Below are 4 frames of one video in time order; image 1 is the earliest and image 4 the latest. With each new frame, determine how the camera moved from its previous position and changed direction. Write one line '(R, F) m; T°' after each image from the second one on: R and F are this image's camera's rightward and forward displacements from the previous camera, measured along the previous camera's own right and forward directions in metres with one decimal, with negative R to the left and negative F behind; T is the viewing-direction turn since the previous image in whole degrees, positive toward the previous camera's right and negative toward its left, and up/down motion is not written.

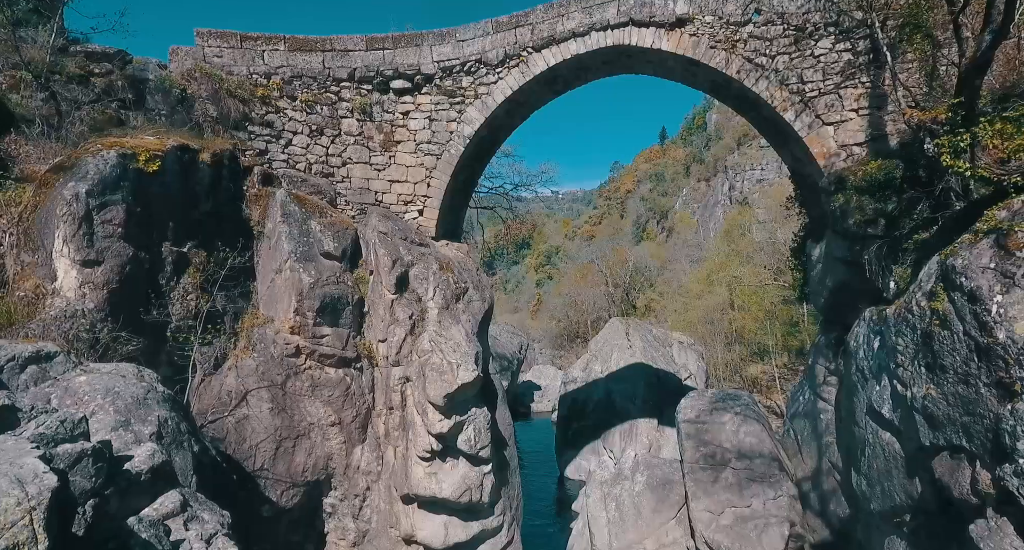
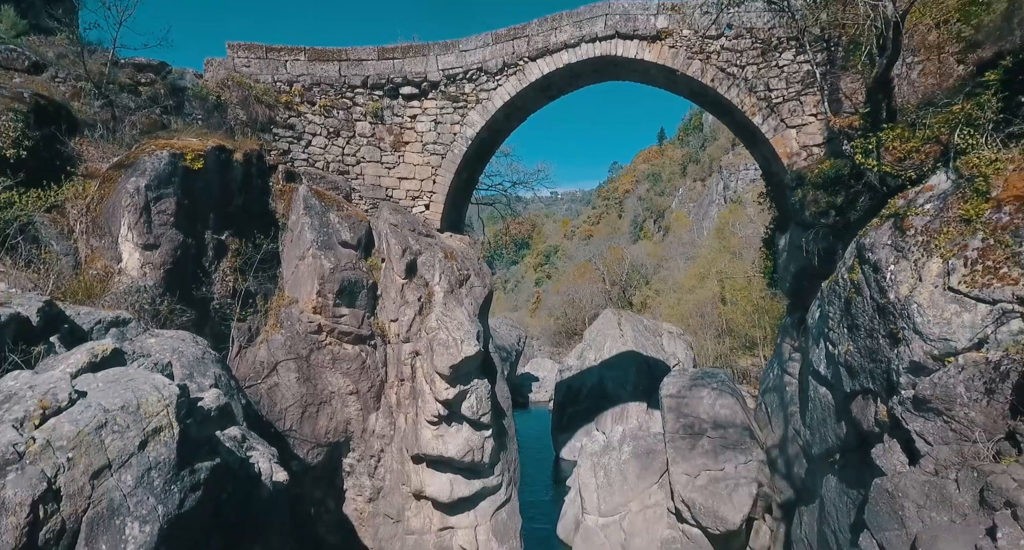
(0.0, -0.8) m; 0°
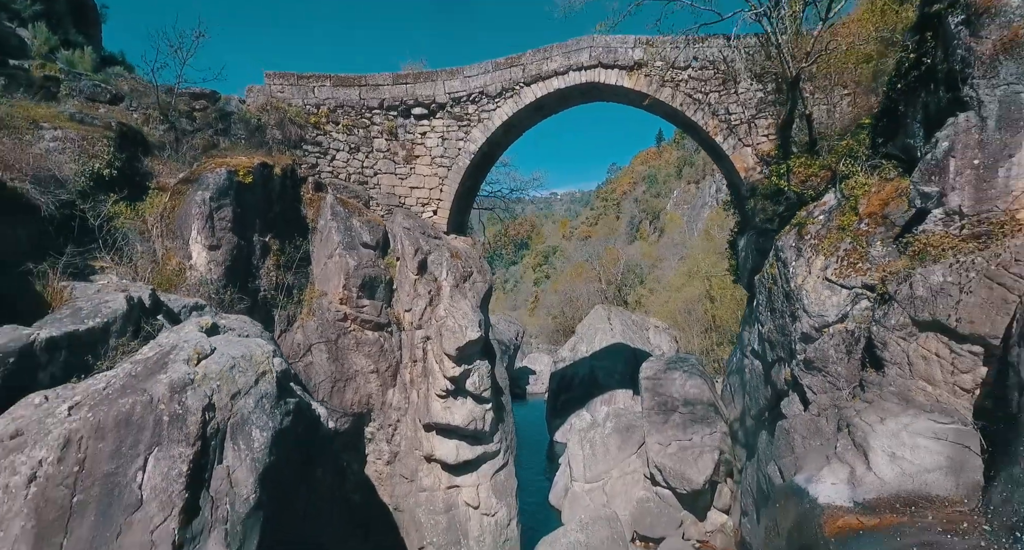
(0.0, -1.2) m; 0°
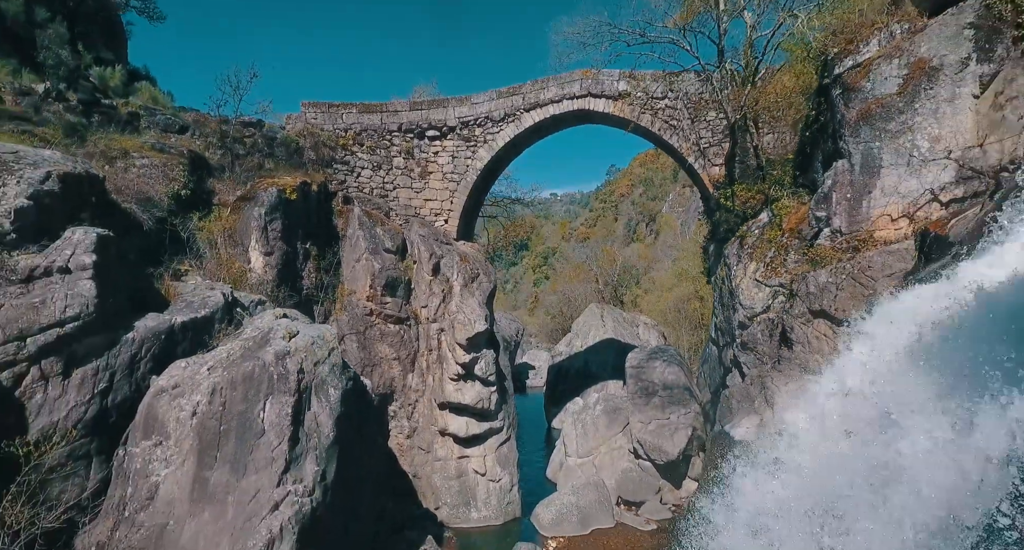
(0.0, -1.3) m; 0°
